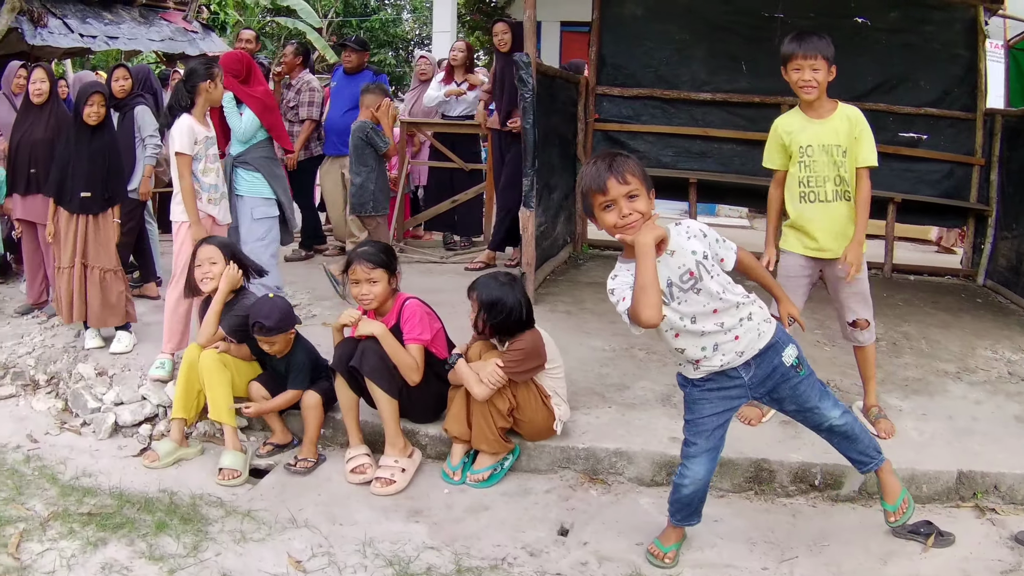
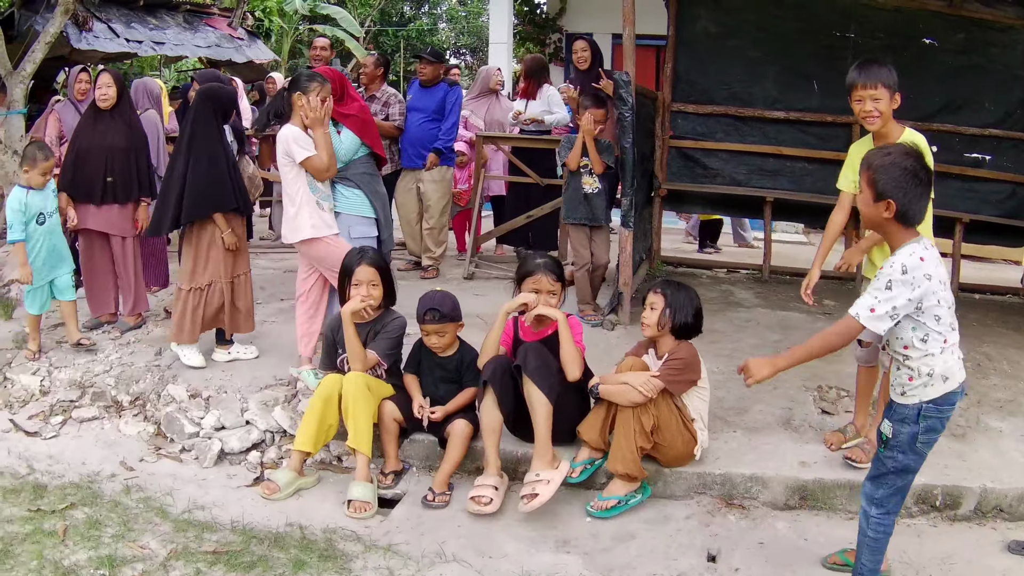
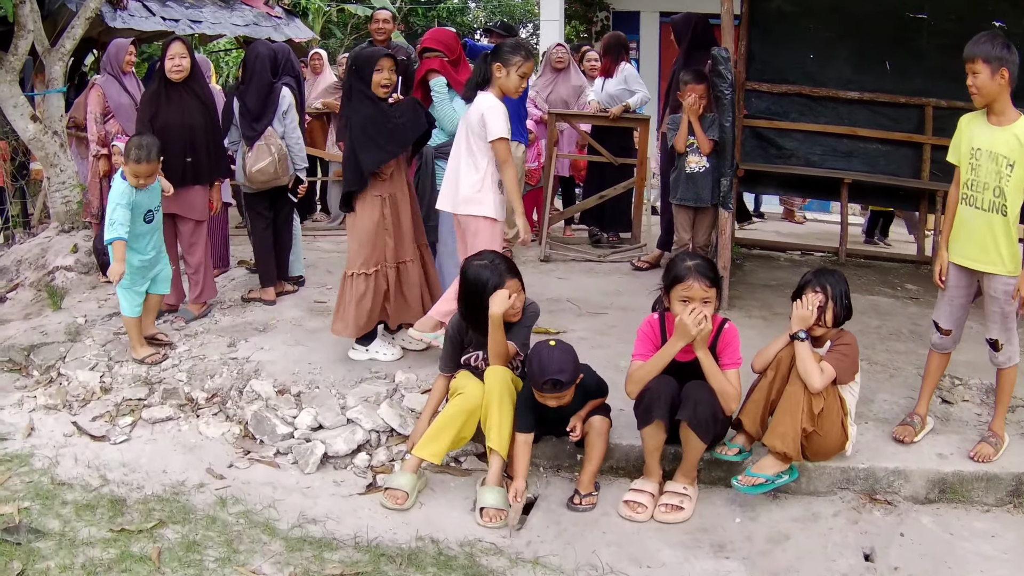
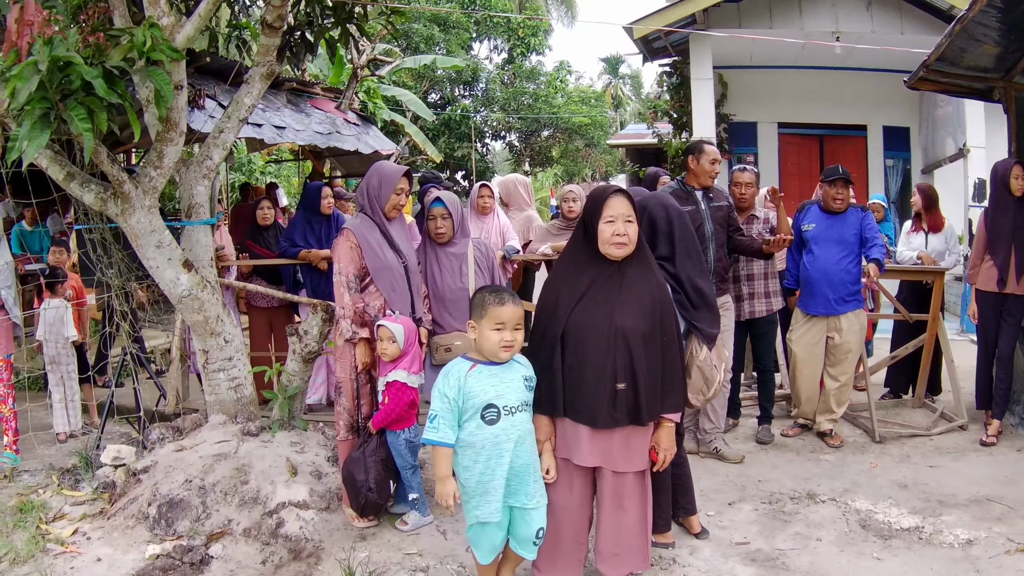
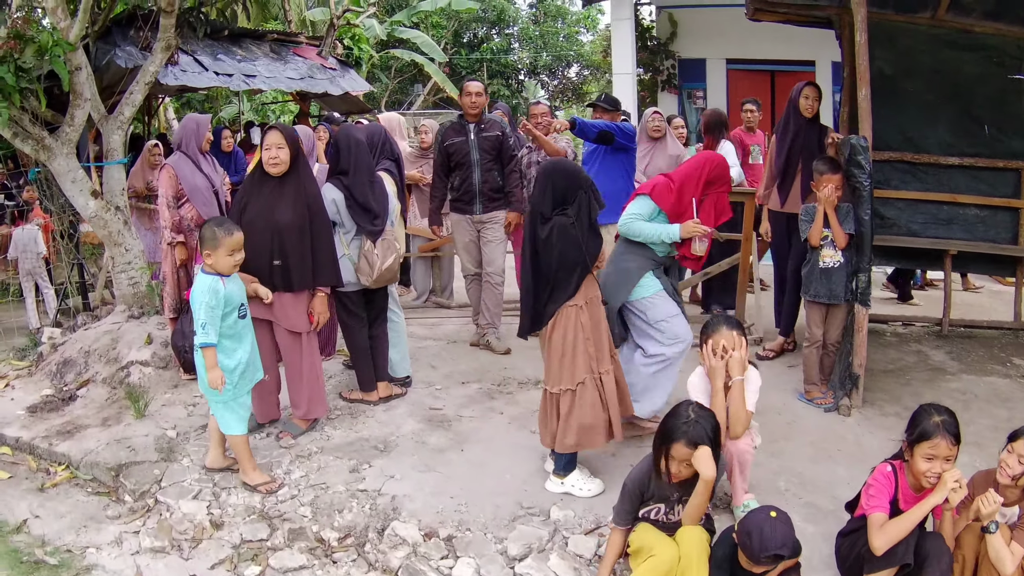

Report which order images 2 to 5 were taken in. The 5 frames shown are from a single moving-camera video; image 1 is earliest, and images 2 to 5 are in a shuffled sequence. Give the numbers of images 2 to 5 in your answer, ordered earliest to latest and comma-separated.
2, 3, 5, 4
